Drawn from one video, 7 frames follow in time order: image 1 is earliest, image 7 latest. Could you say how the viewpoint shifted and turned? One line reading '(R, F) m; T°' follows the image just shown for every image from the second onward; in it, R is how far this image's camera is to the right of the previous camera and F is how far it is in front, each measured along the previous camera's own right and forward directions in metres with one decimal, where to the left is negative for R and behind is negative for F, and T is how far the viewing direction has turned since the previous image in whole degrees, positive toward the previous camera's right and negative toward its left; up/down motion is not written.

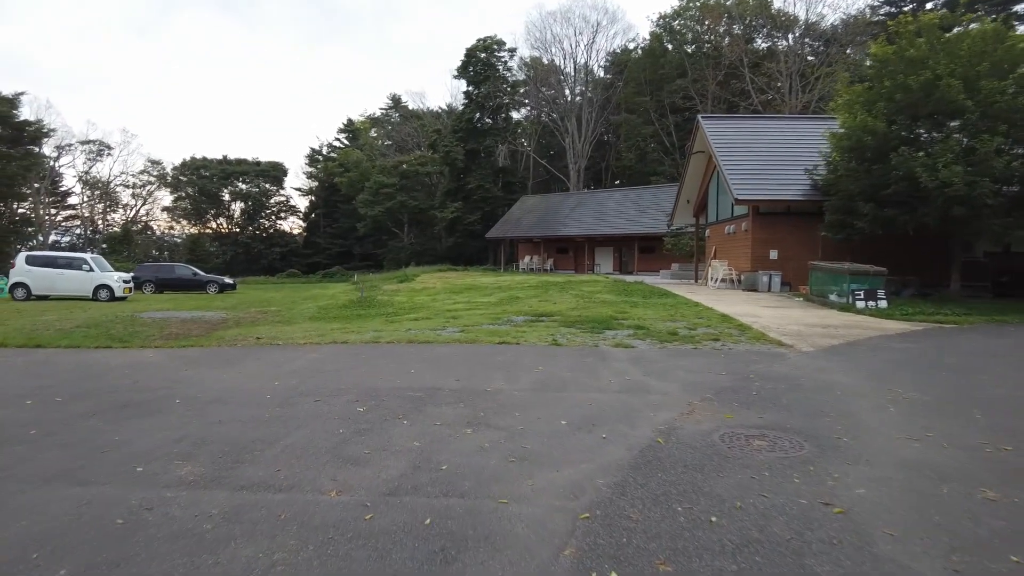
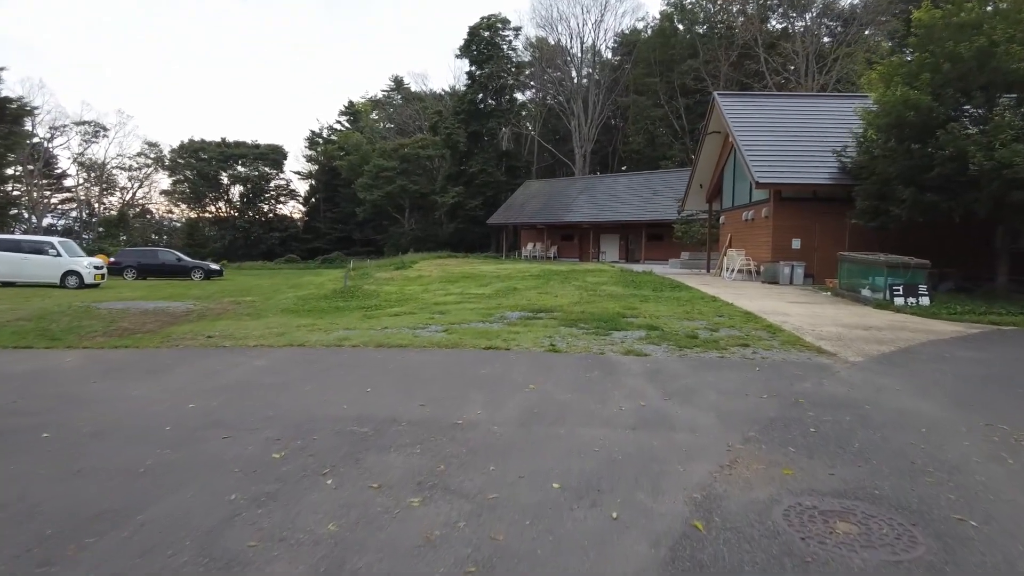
(+0.2, +1.5) m; 0°
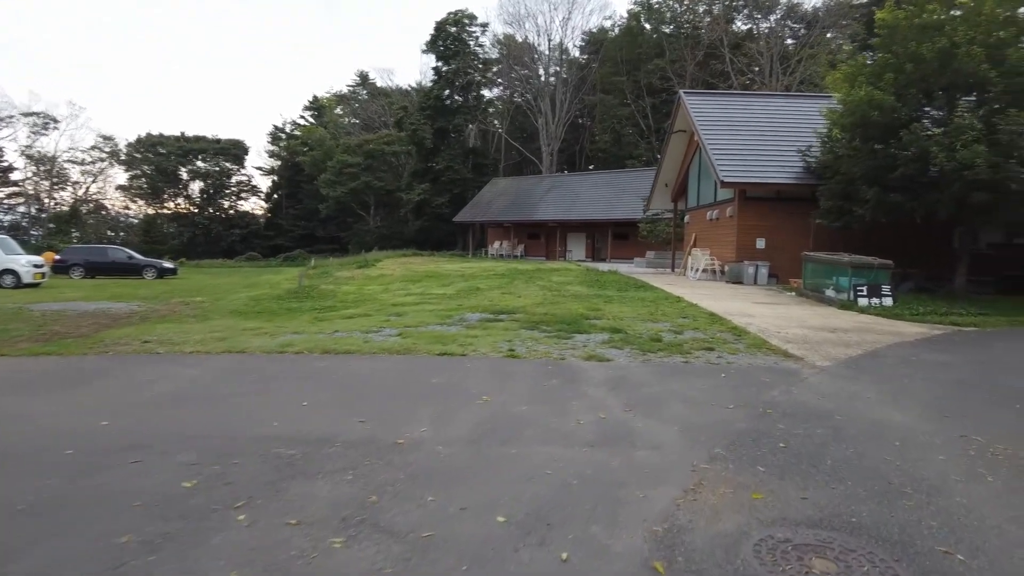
(+0.1, +0.4) m; +3°
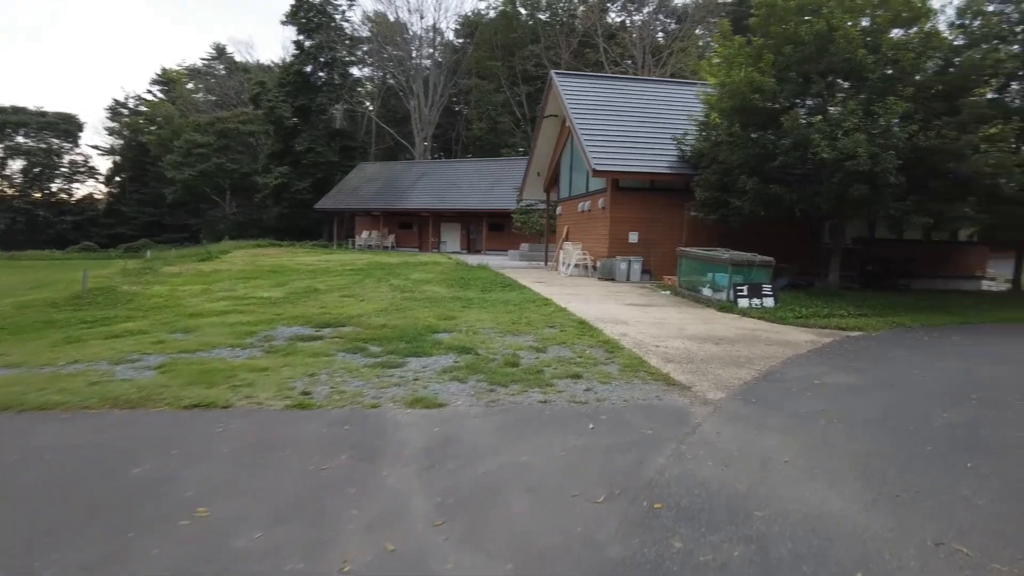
(+0.7, +2.0) m; +10°
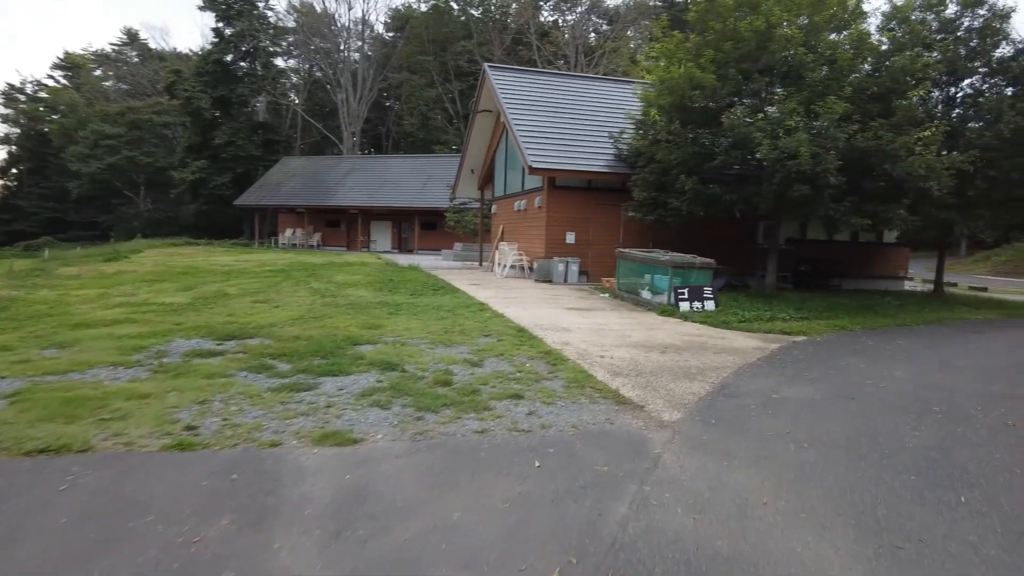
(0.0, +0.8) m; +6°
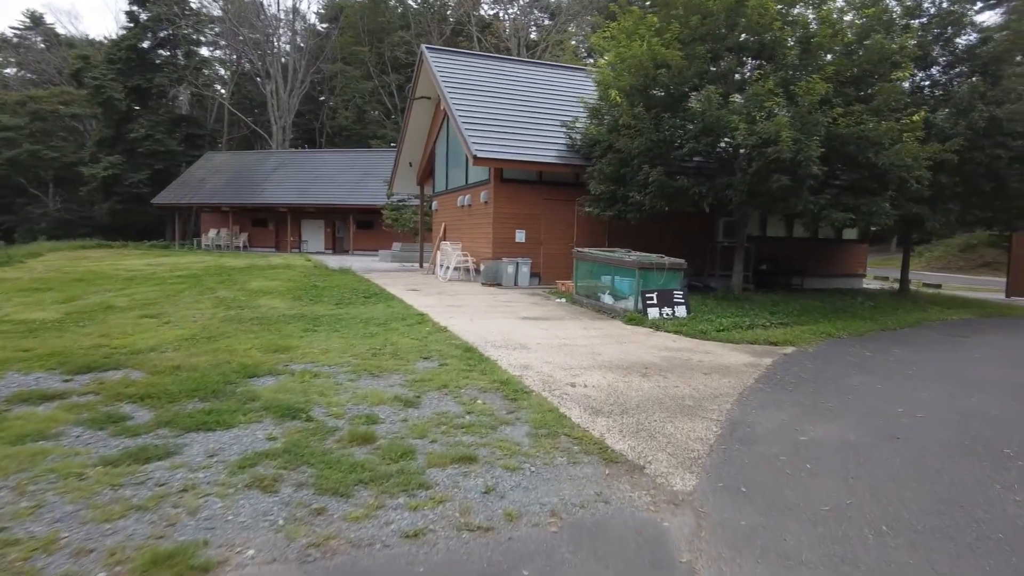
(0.0, +1.6) m; +5°
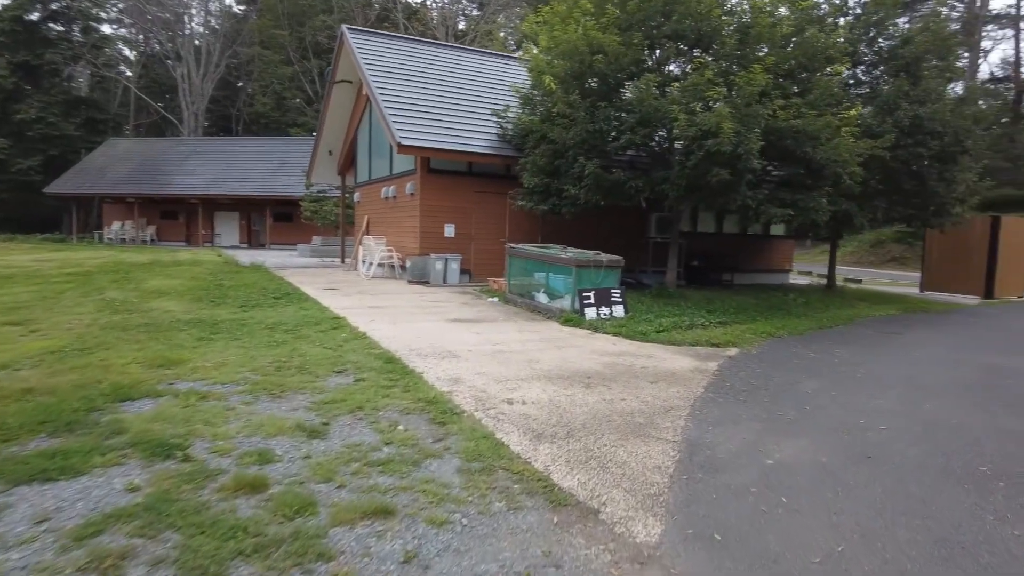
(0.0, +0.7) m; +6°
